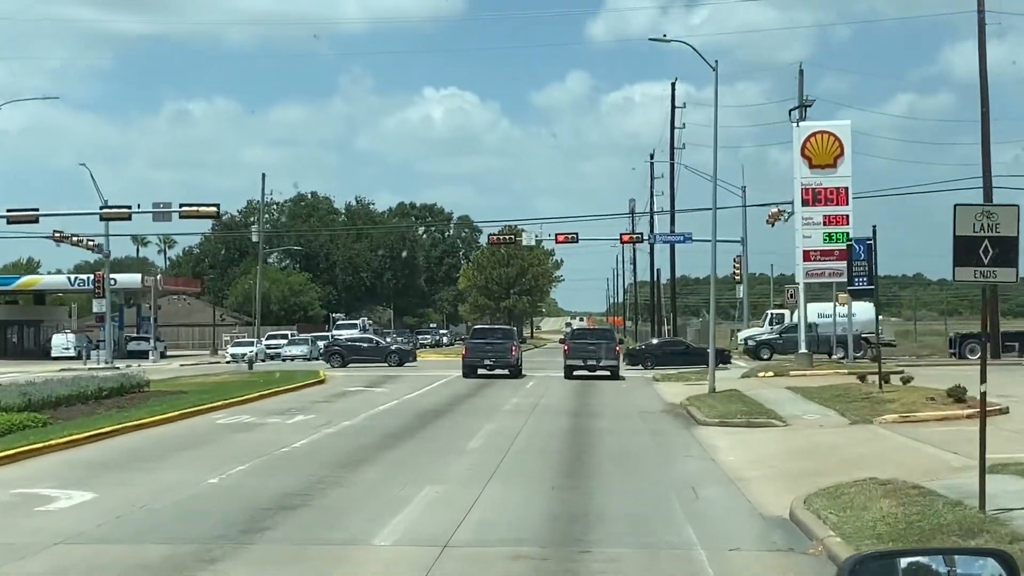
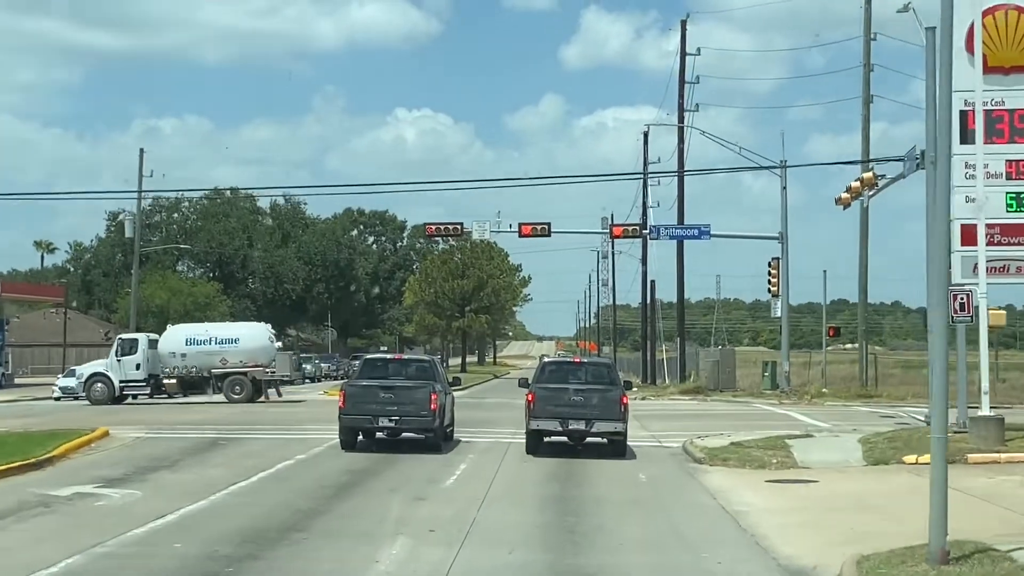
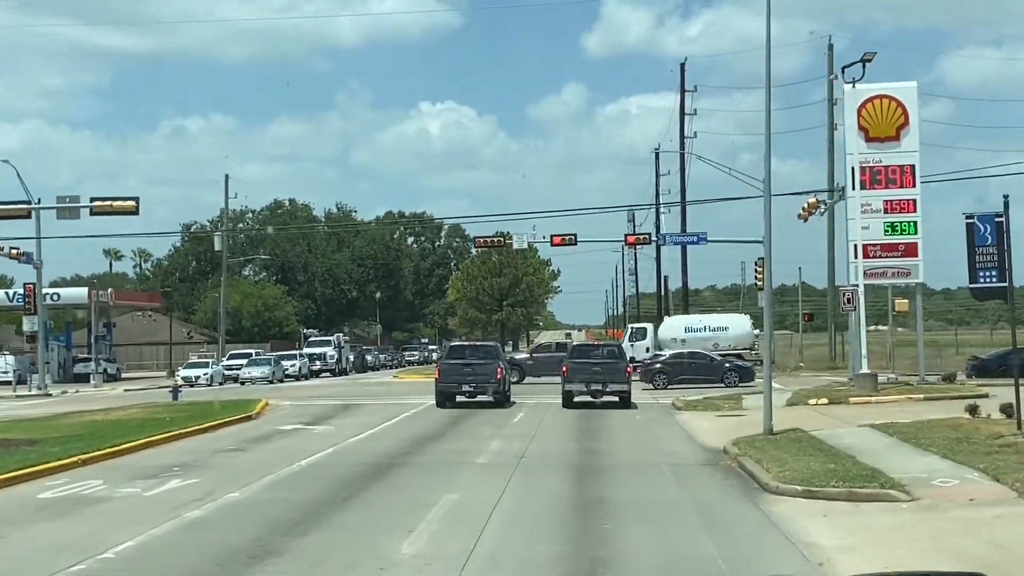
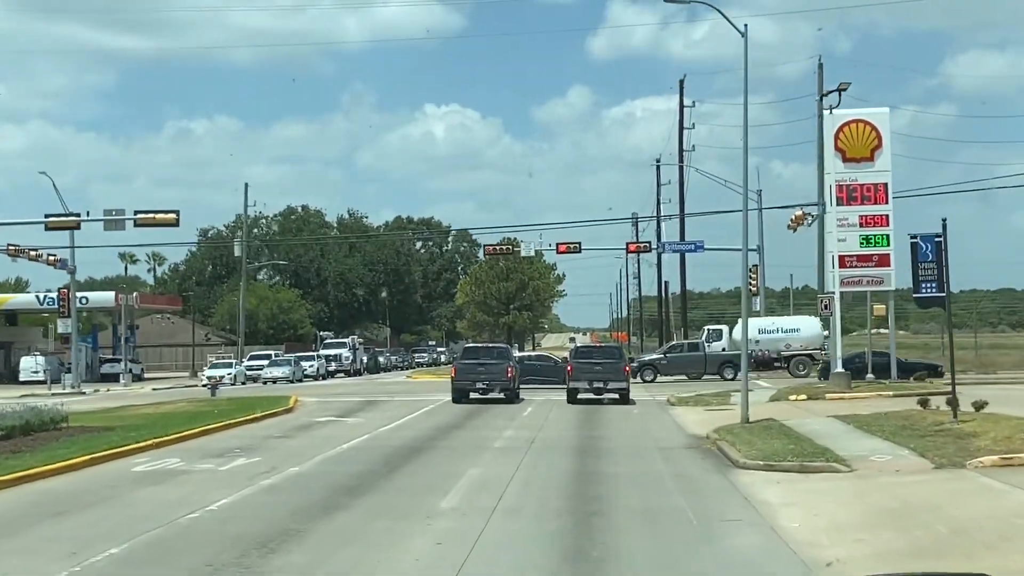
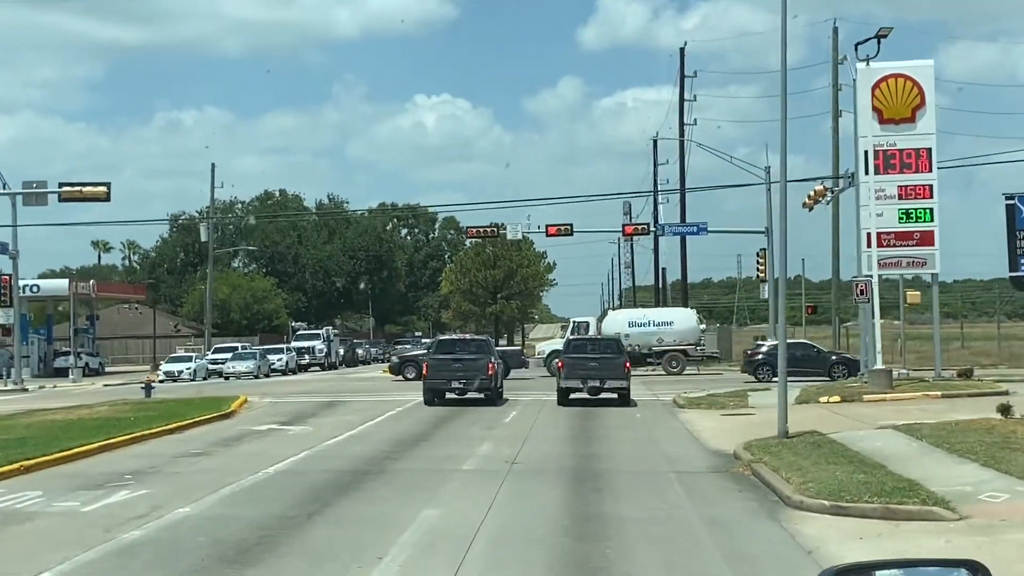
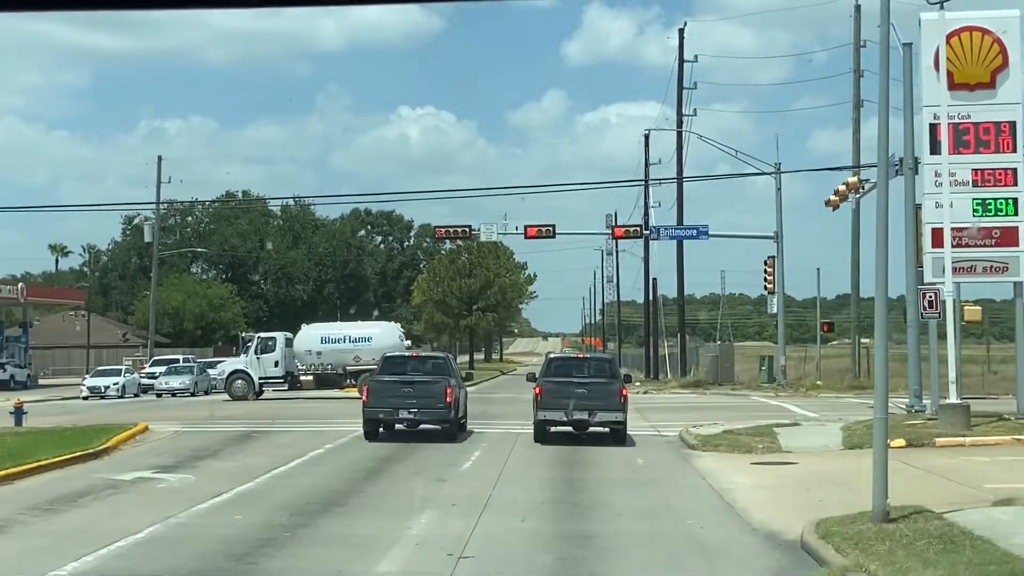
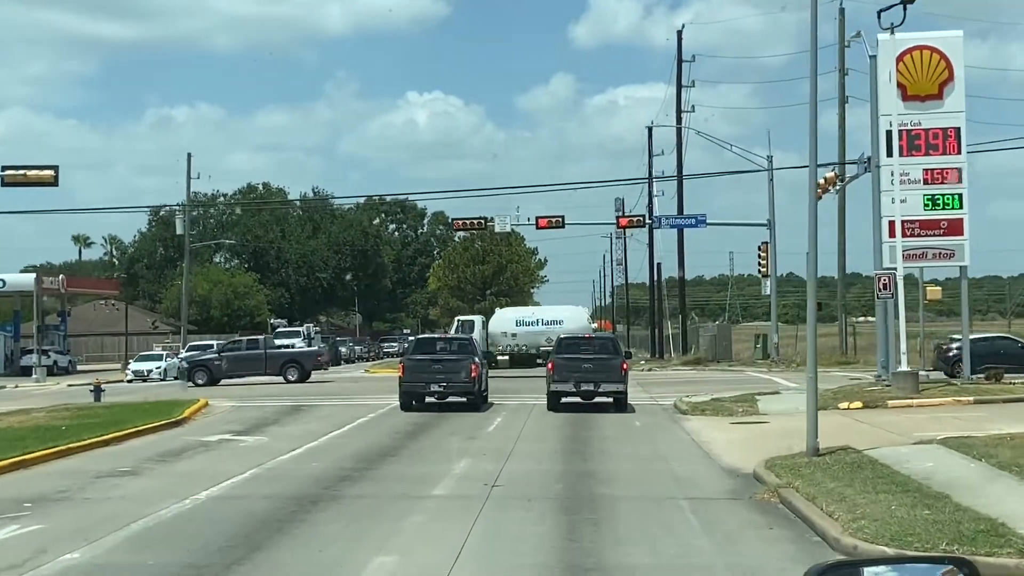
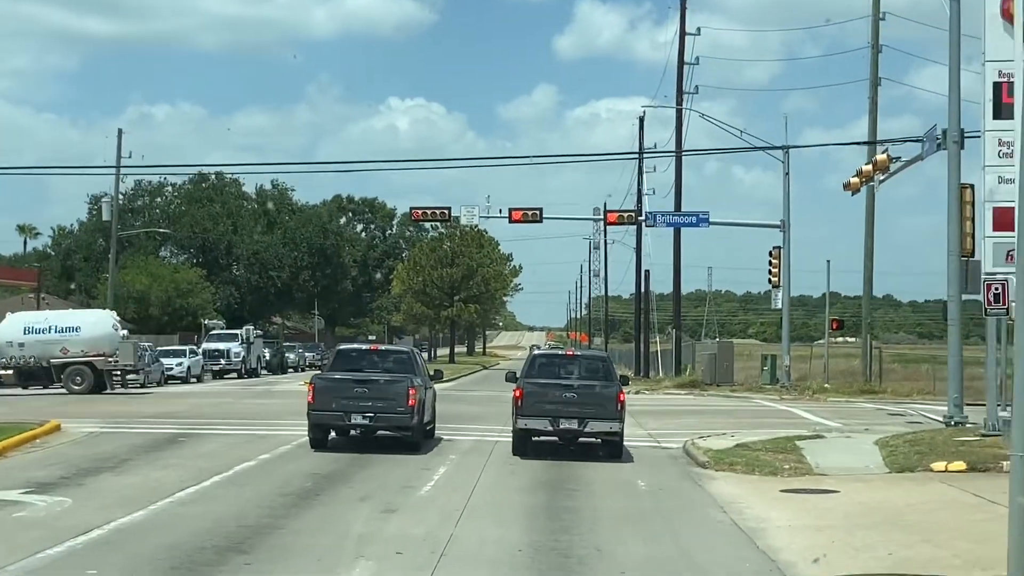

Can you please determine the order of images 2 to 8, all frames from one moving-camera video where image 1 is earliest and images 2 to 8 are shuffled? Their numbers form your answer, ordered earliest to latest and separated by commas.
4, 3, 5, 7, 6, 2, 8
